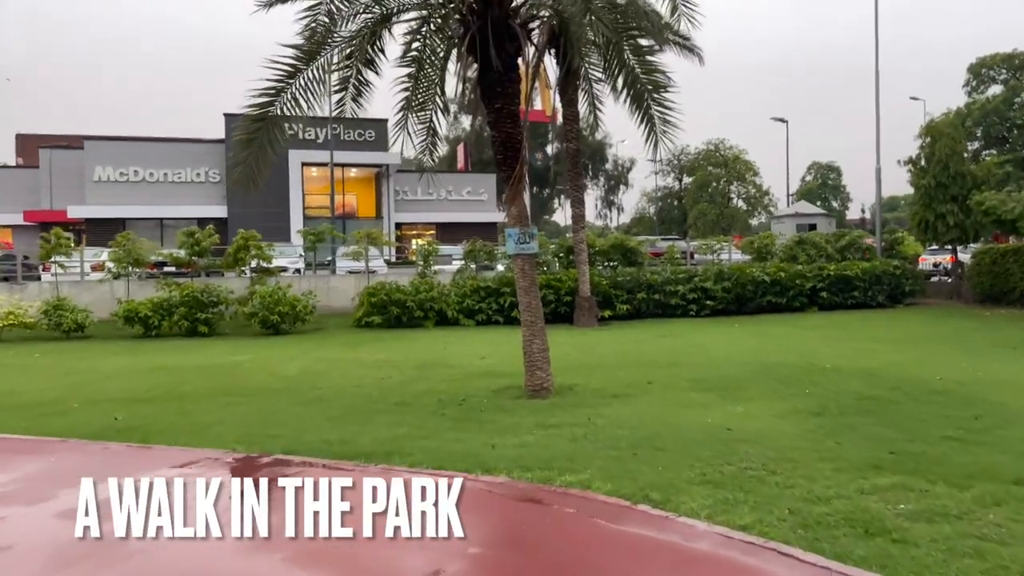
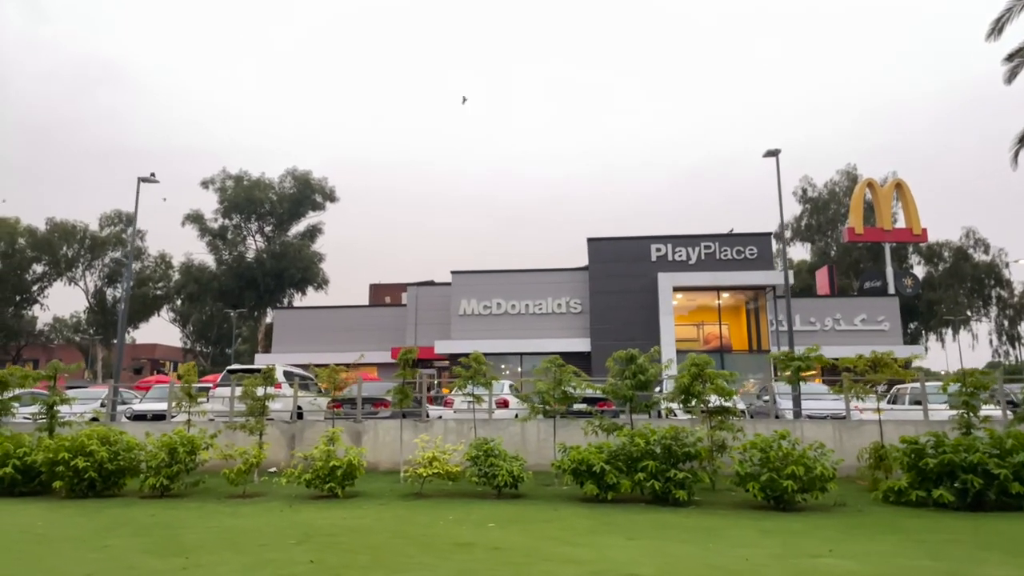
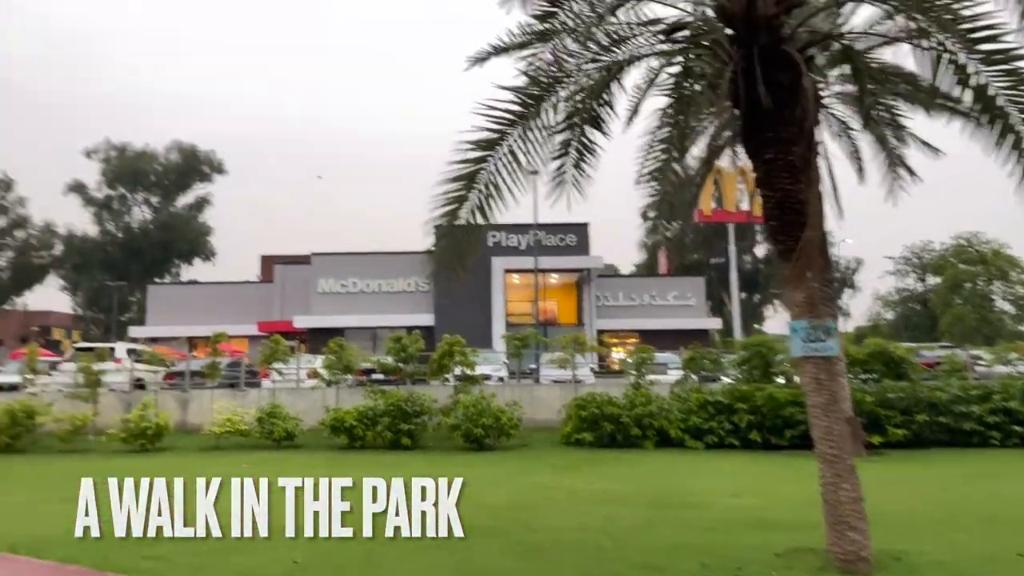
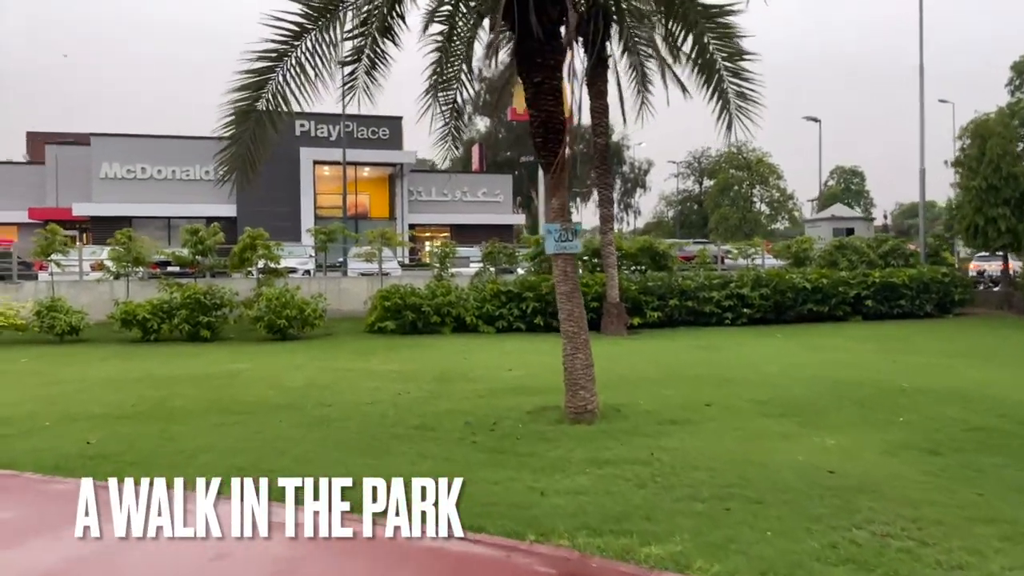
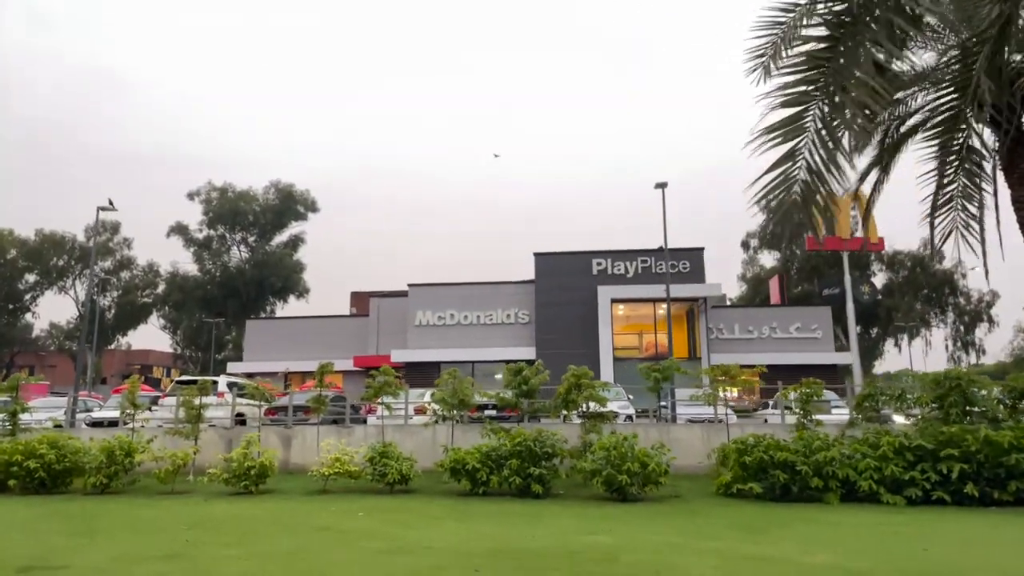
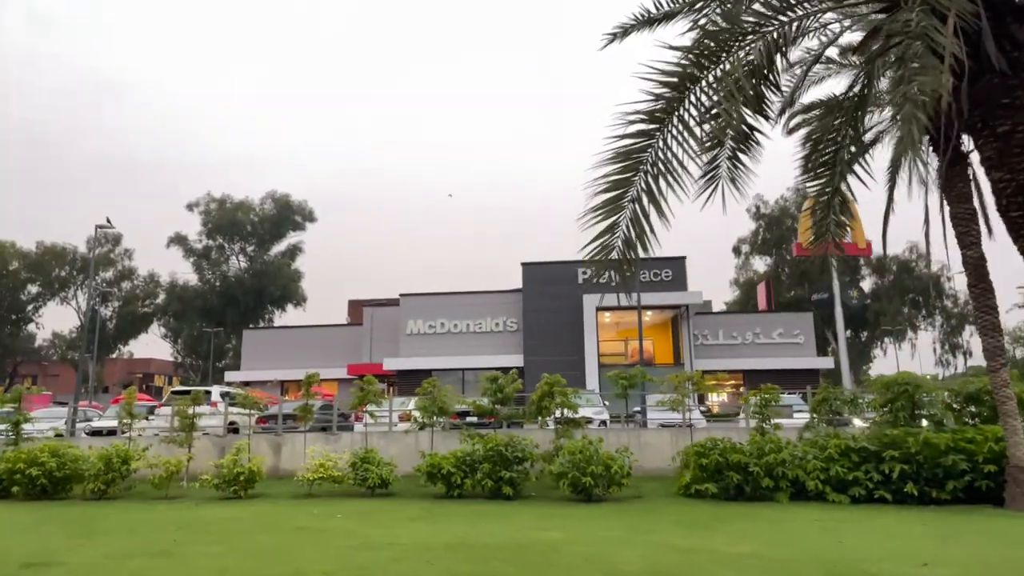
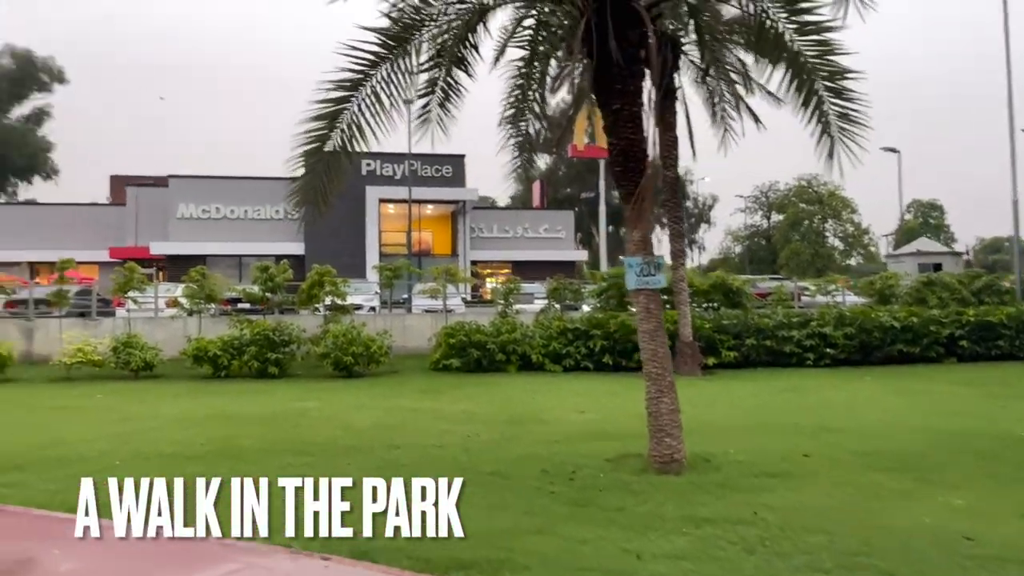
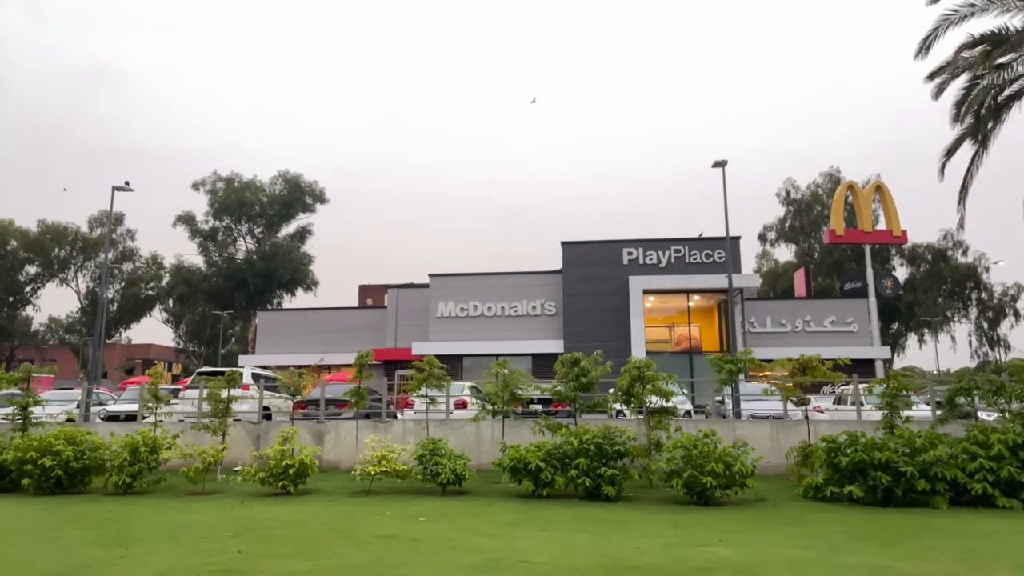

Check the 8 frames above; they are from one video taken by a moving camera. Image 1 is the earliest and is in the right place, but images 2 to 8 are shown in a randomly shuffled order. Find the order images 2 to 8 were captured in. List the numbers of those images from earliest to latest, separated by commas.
4, 7, 3, 6, 5, 8, 2
